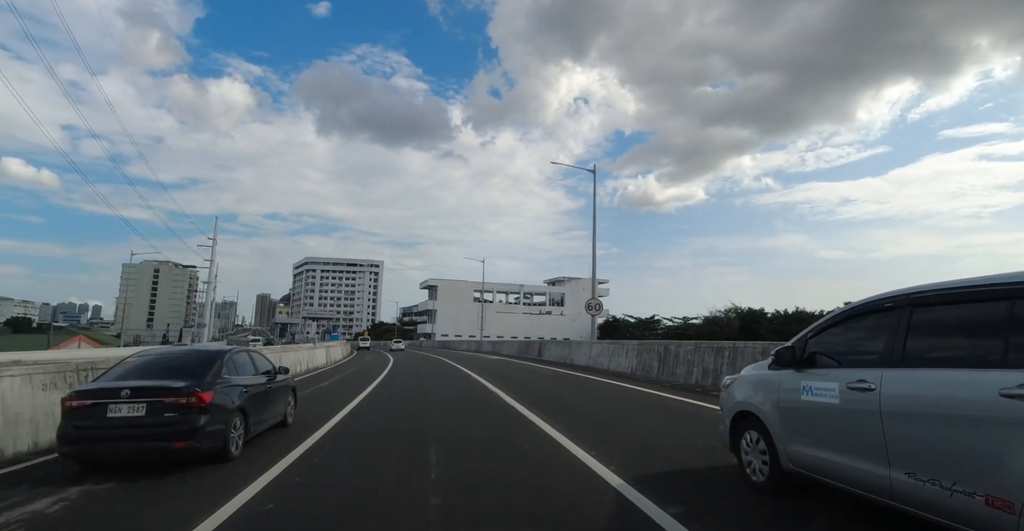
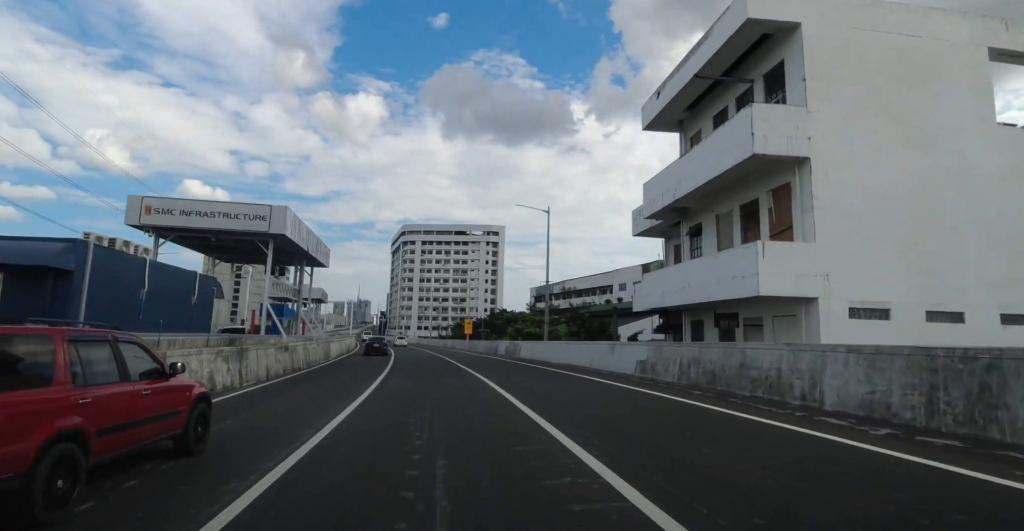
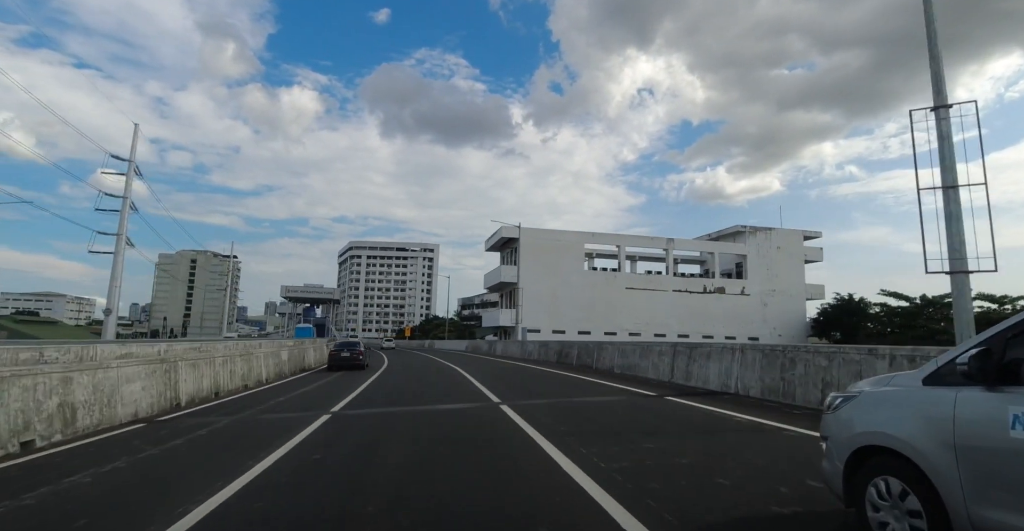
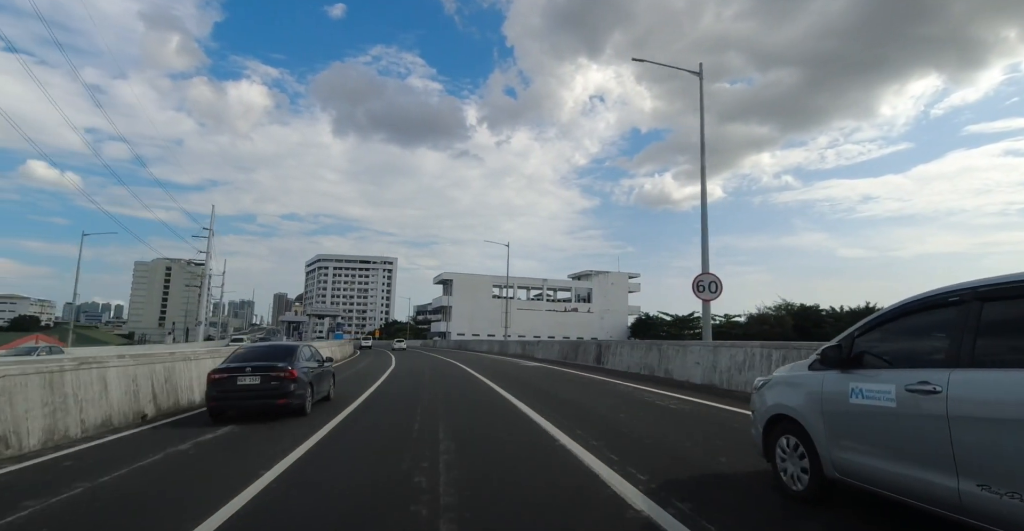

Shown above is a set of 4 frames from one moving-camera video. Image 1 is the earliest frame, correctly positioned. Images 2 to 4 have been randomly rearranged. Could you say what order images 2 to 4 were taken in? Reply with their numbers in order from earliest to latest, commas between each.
4, 3, 2
